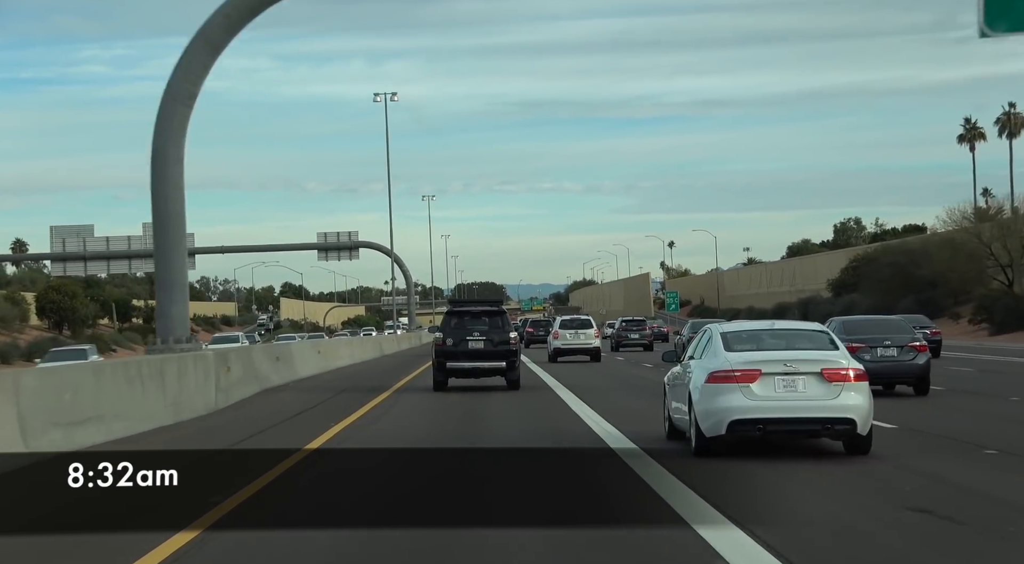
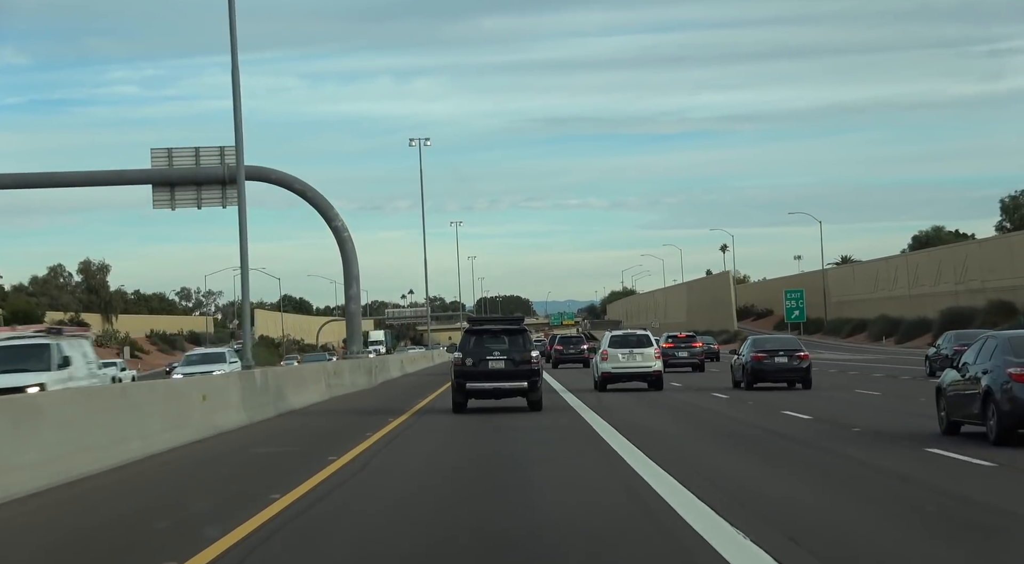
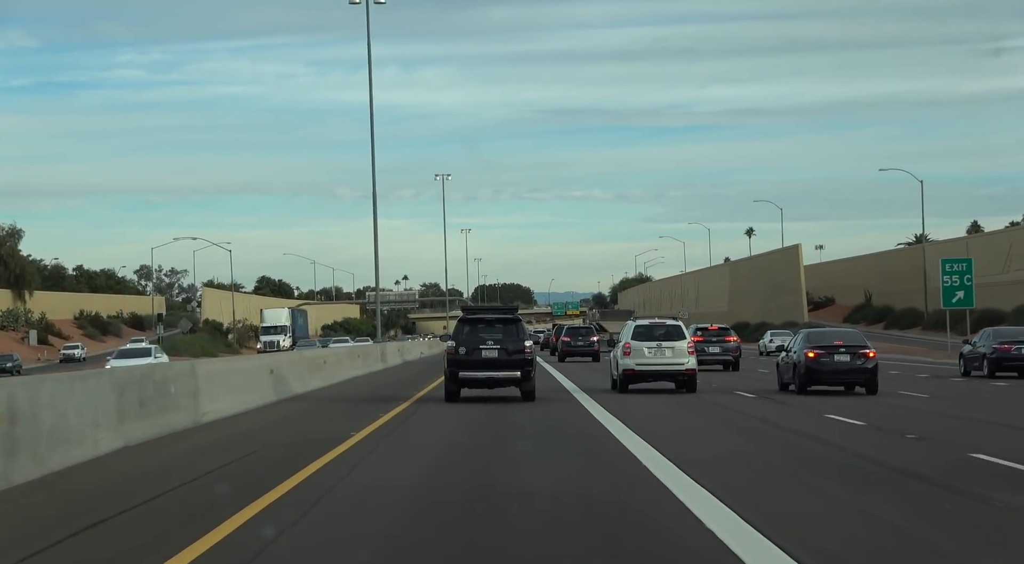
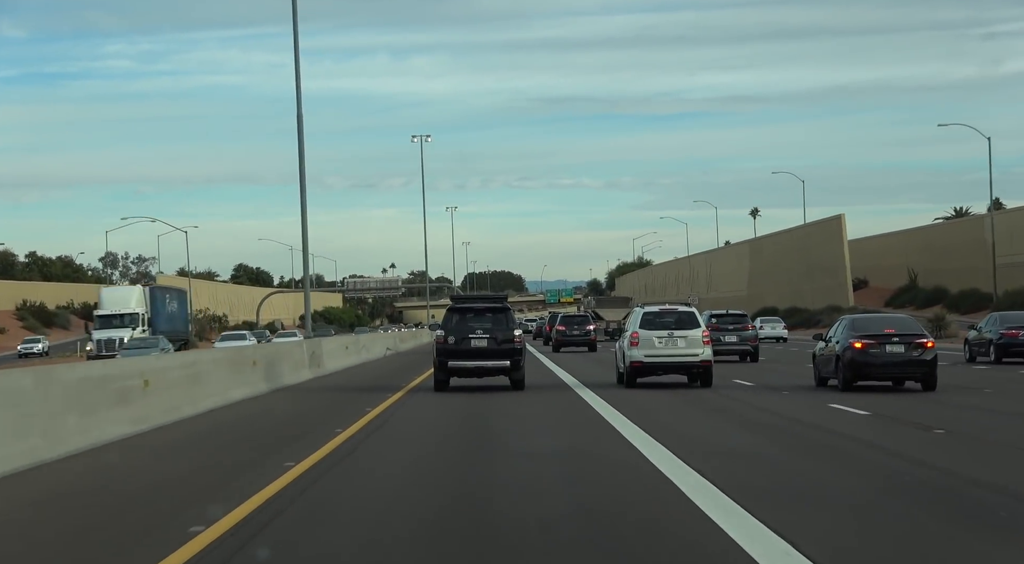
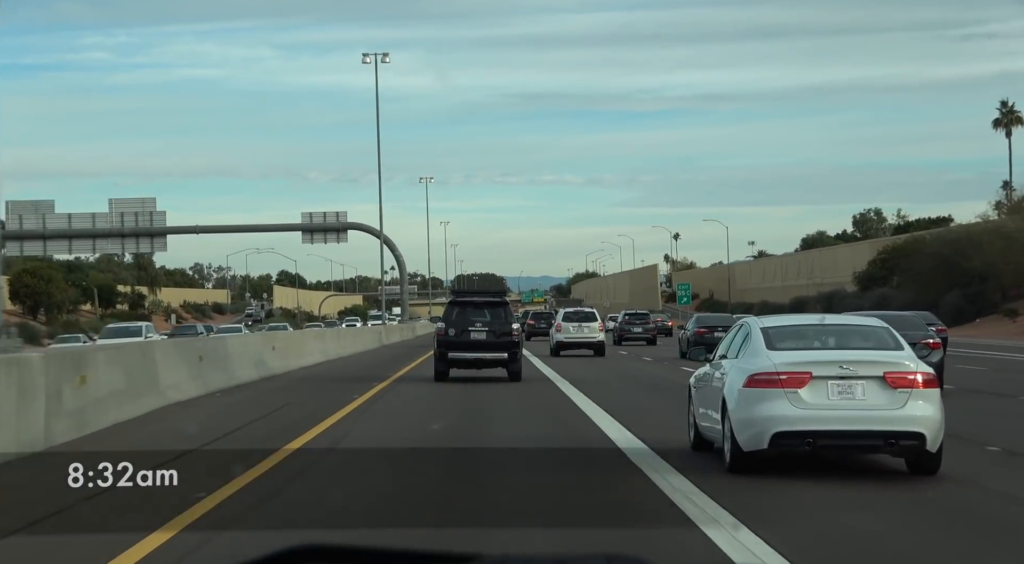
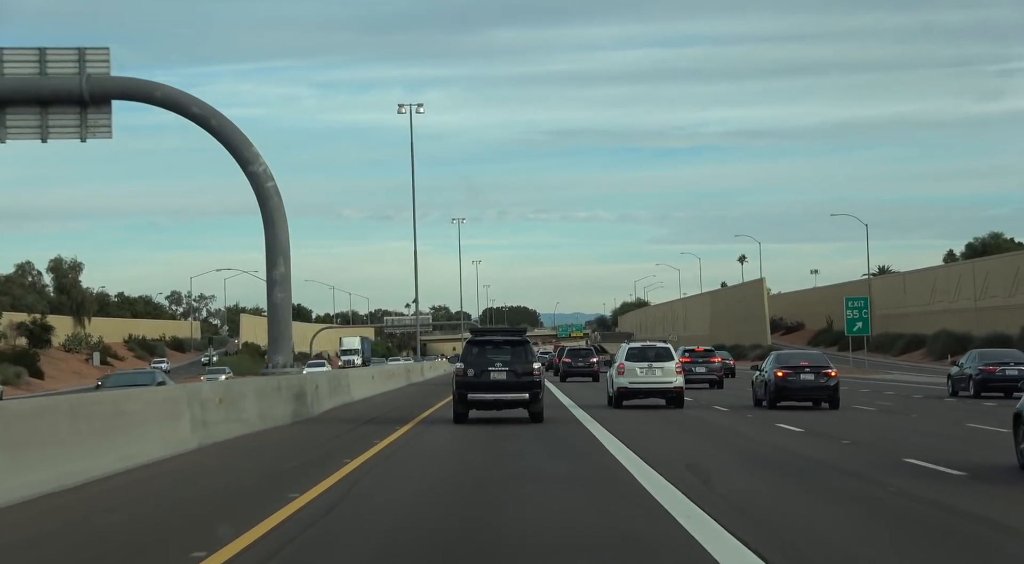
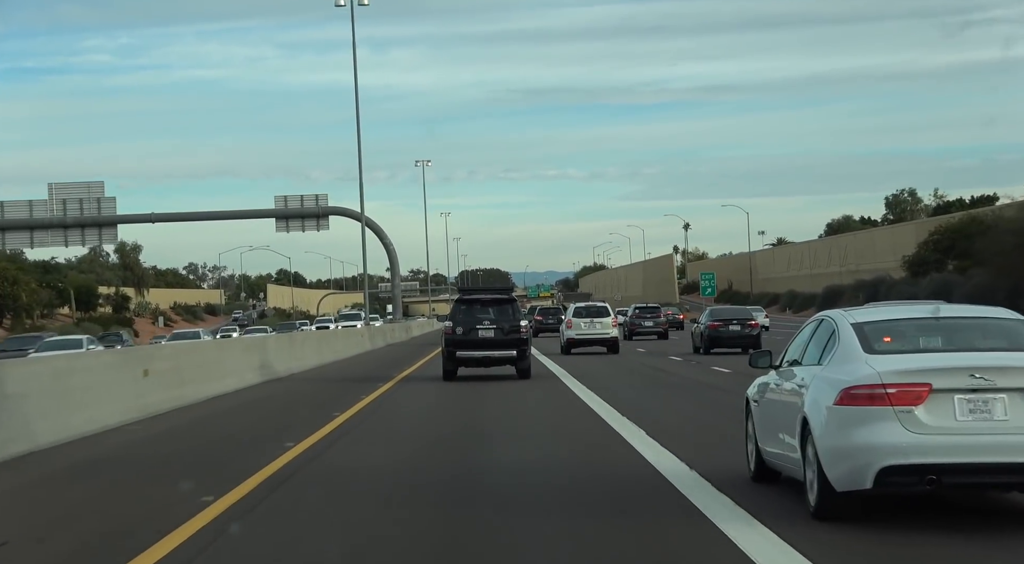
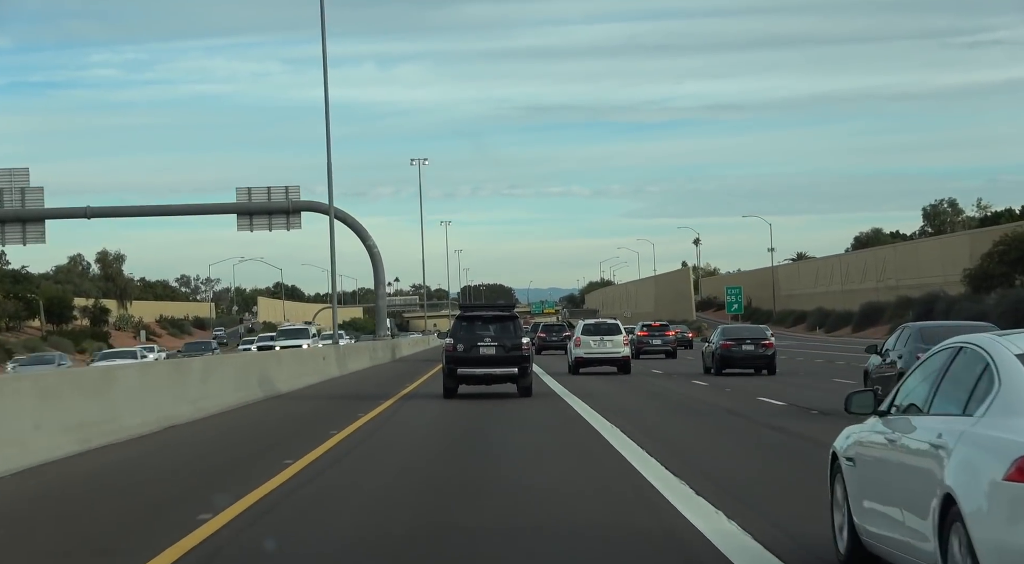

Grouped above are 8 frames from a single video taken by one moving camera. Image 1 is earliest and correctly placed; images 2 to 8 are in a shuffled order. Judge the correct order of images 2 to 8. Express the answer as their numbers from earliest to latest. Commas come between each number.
5, 7, 8, 2, 6, 3, 4
